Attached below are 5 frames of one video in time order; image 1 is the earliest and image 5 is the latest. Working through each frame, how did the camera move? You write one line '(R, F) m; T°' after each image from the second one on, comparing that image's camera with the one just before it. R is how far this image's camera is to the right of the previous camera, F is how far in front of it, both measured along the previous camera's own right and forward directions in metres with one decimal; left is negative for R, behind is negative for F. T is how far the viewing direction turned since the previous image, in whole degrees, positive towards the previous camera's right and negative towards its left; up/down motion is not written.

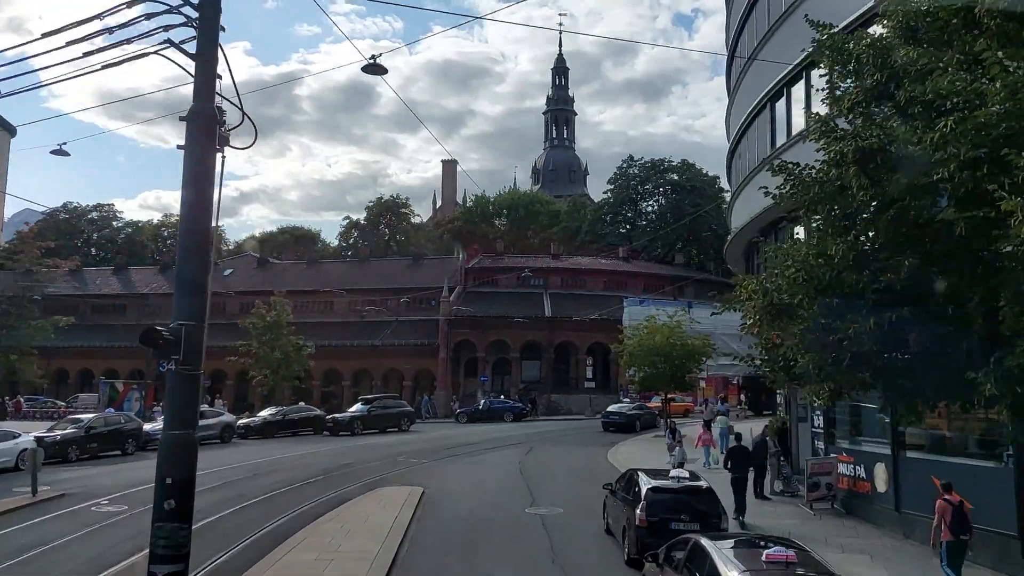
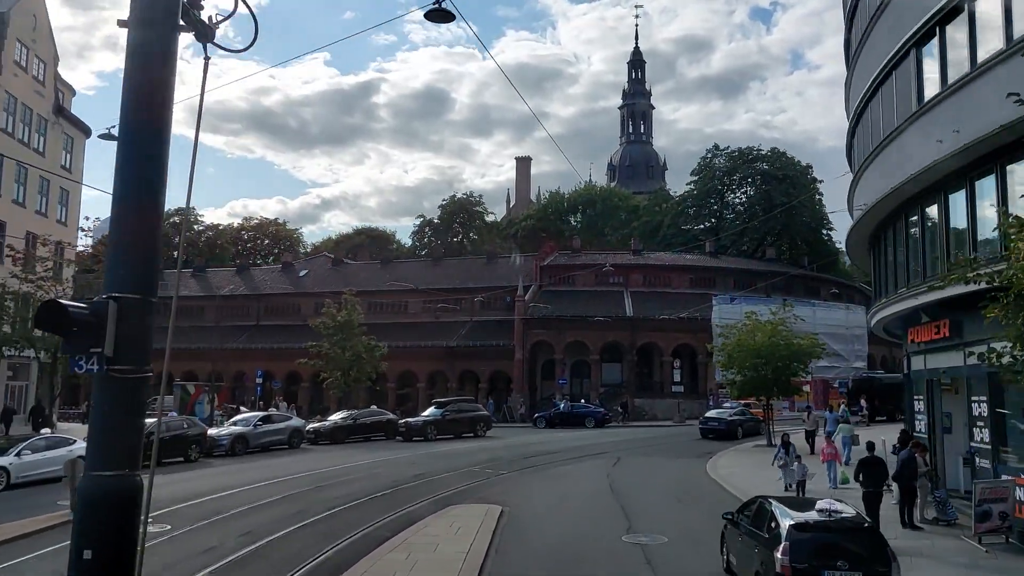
(-0.3, +2.8) m; -5°
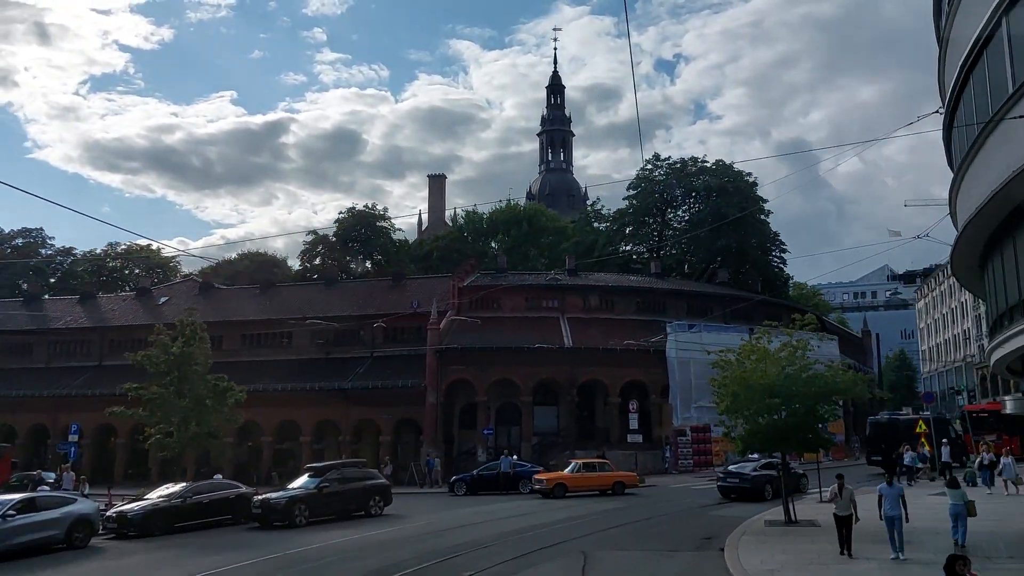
(+0.1, +10.7) m; +6°
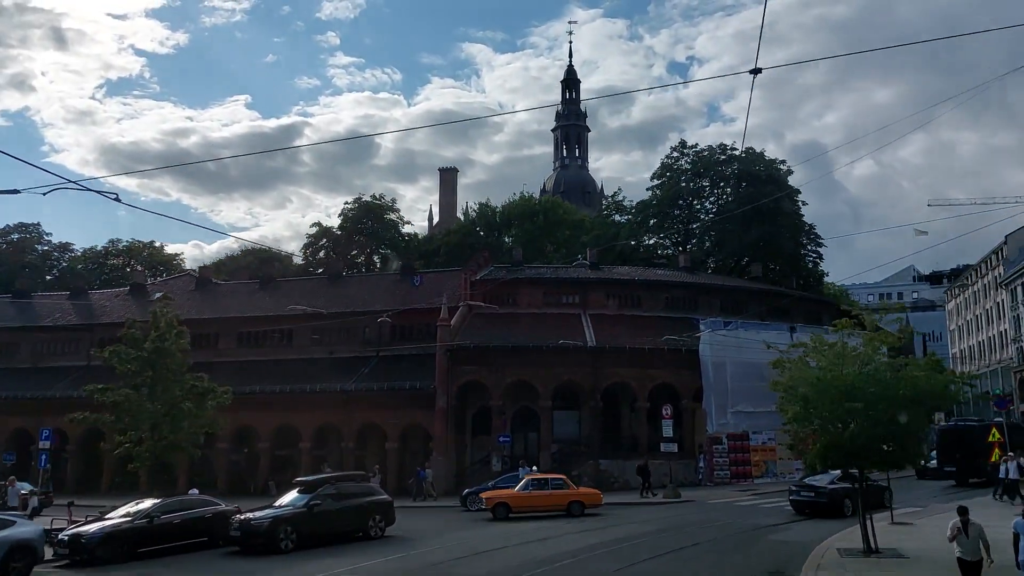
(-0.3, +3.8) m; -1°
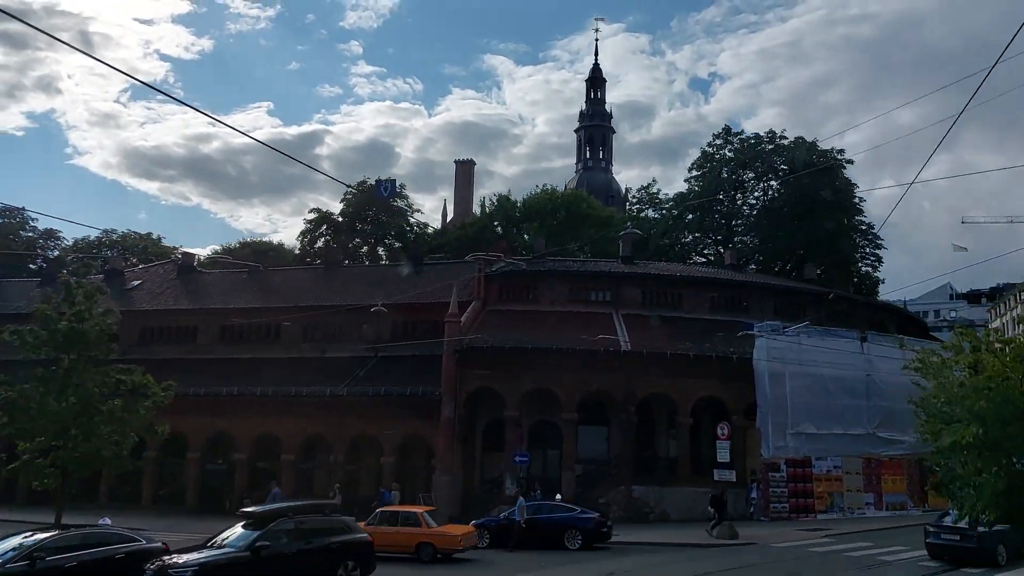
(-0.2, +6.1) m; -1°
